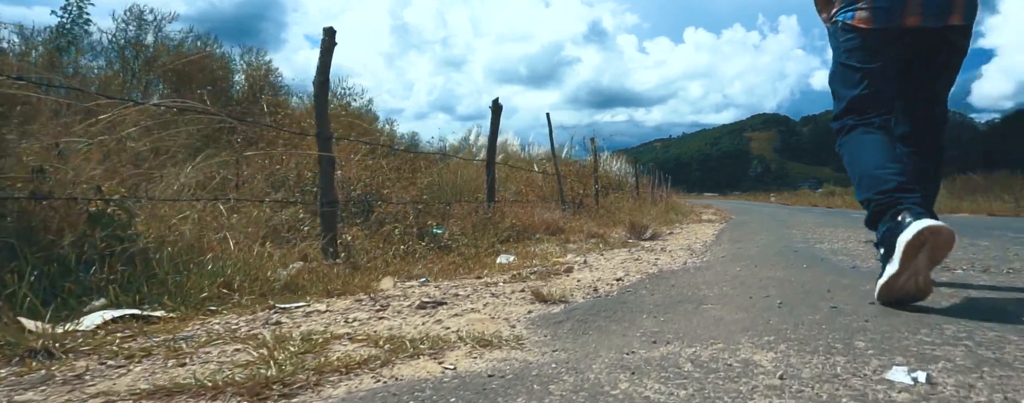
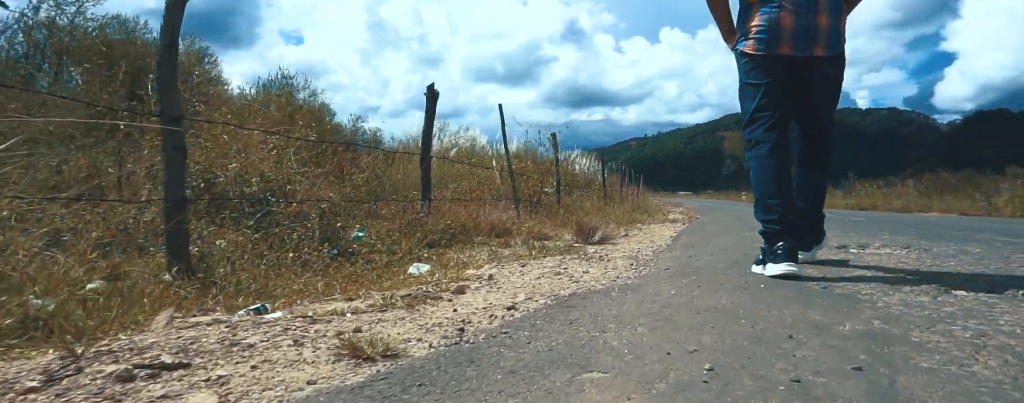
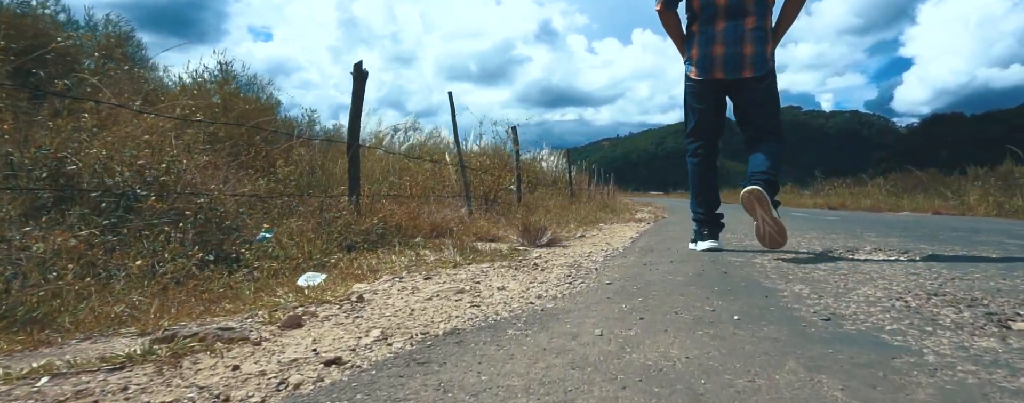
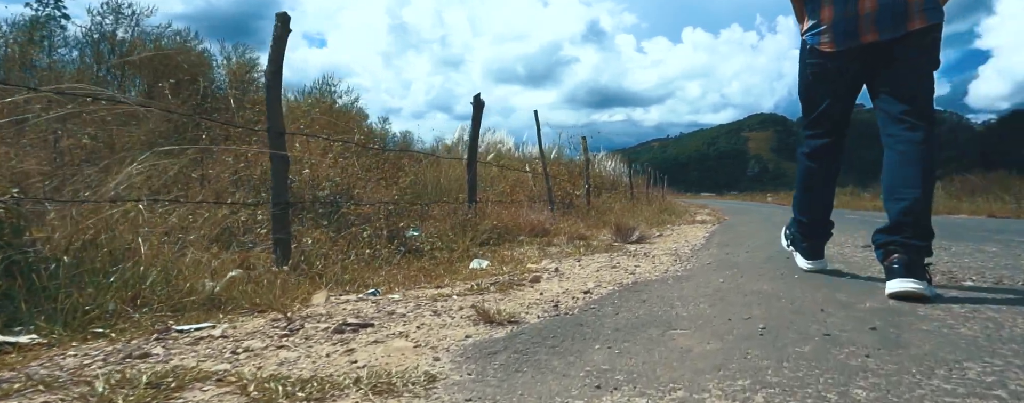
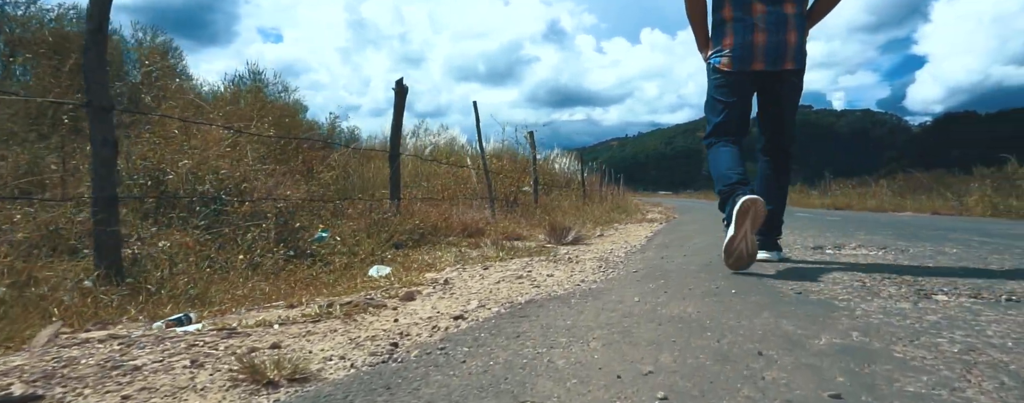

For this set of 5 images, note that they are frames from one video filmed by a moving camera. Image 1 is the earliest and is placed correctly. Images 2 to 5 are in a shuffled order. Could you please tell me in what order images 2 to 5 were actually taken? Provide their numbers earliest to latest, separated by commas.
4, 2, 5, 3
